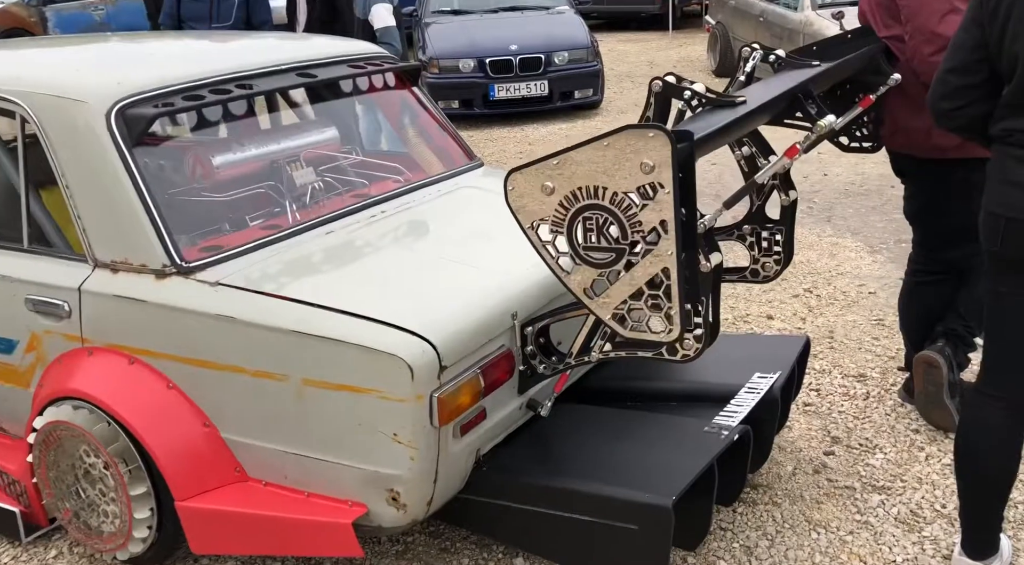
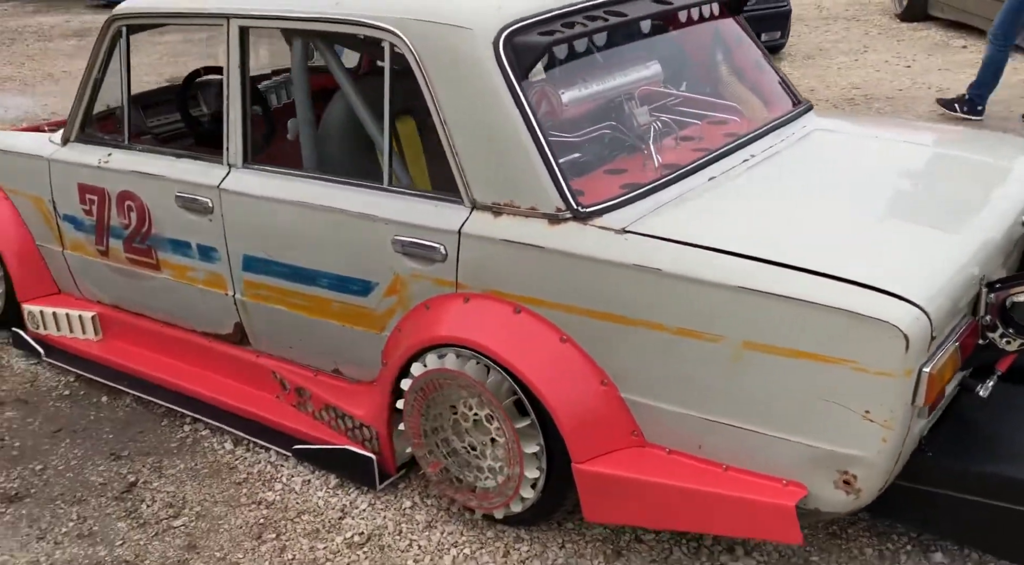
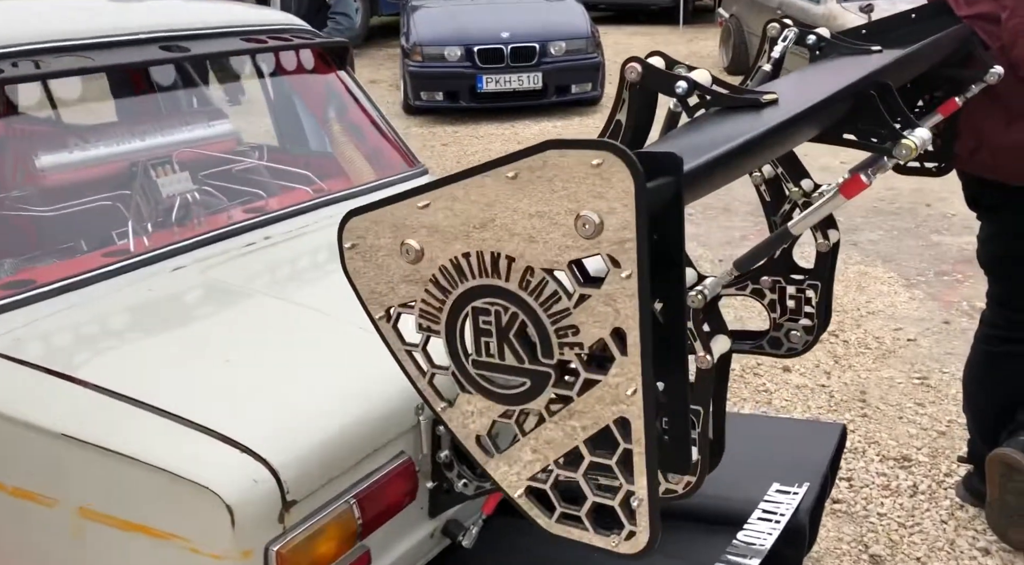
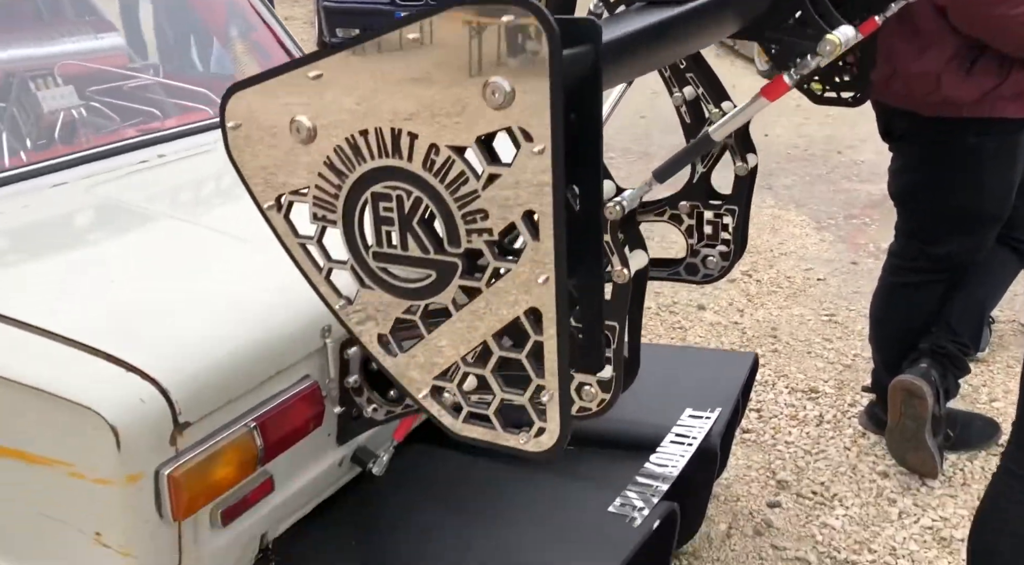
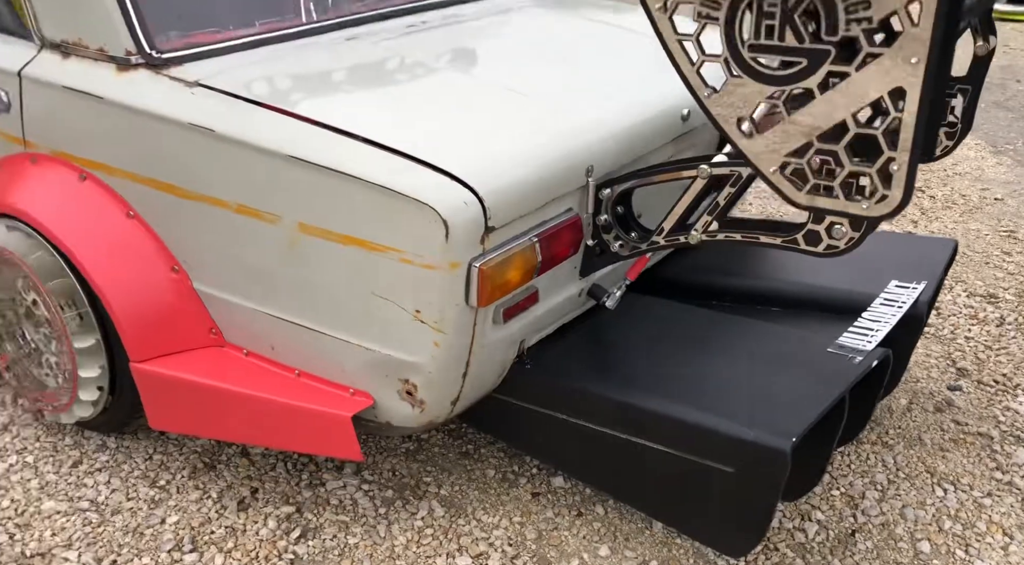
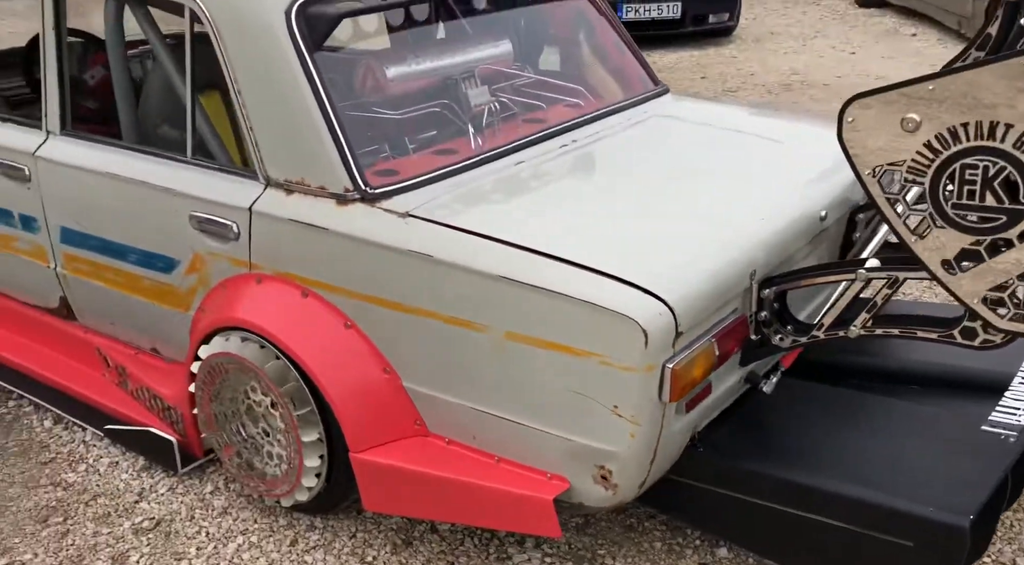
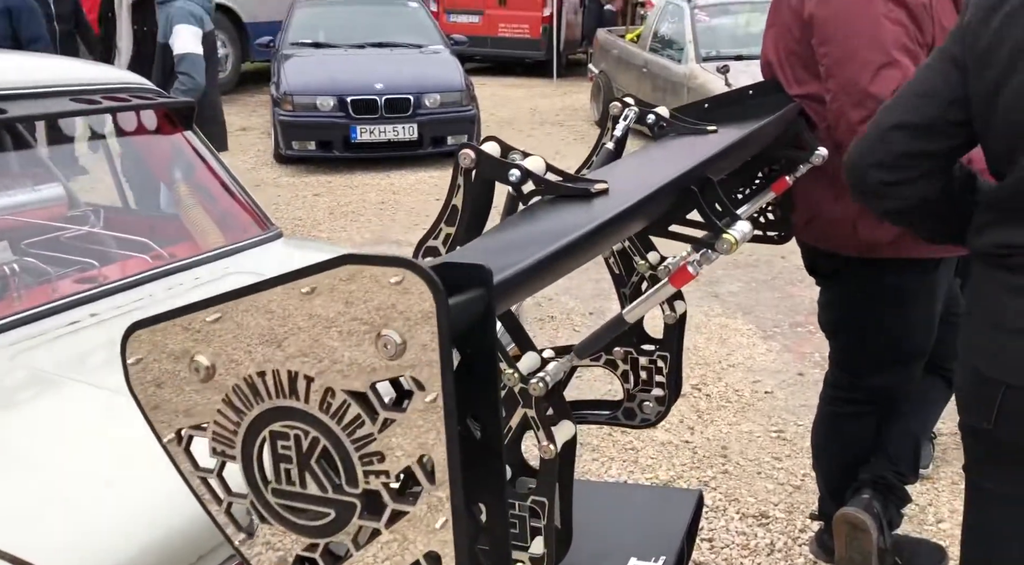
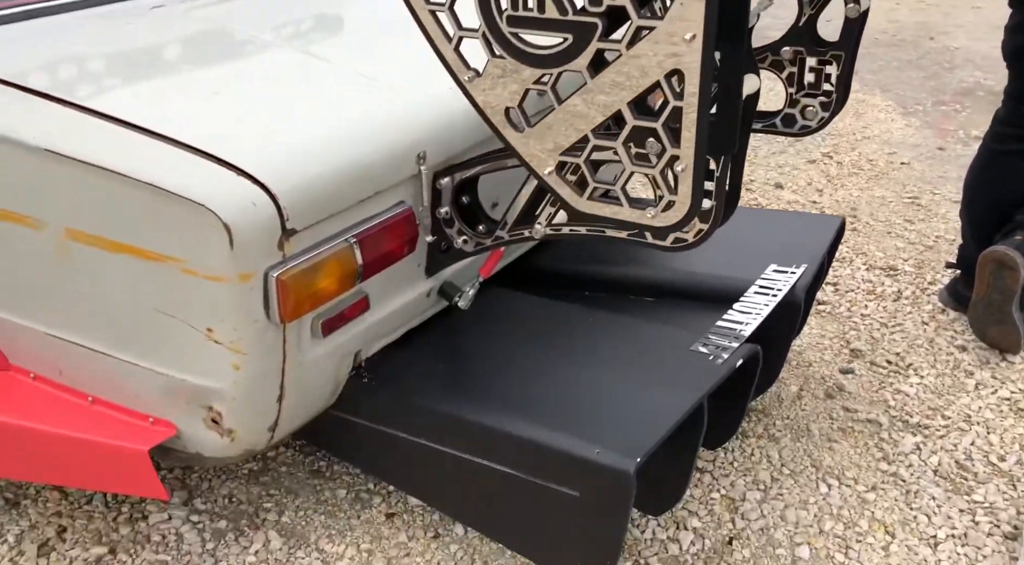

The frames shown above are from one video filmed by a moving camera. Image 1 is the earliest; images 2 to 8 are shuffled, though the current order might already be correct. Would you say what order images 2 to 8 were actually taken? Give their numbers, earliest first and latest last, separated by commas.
3, 7, 4, 8, 5, 6, 2
